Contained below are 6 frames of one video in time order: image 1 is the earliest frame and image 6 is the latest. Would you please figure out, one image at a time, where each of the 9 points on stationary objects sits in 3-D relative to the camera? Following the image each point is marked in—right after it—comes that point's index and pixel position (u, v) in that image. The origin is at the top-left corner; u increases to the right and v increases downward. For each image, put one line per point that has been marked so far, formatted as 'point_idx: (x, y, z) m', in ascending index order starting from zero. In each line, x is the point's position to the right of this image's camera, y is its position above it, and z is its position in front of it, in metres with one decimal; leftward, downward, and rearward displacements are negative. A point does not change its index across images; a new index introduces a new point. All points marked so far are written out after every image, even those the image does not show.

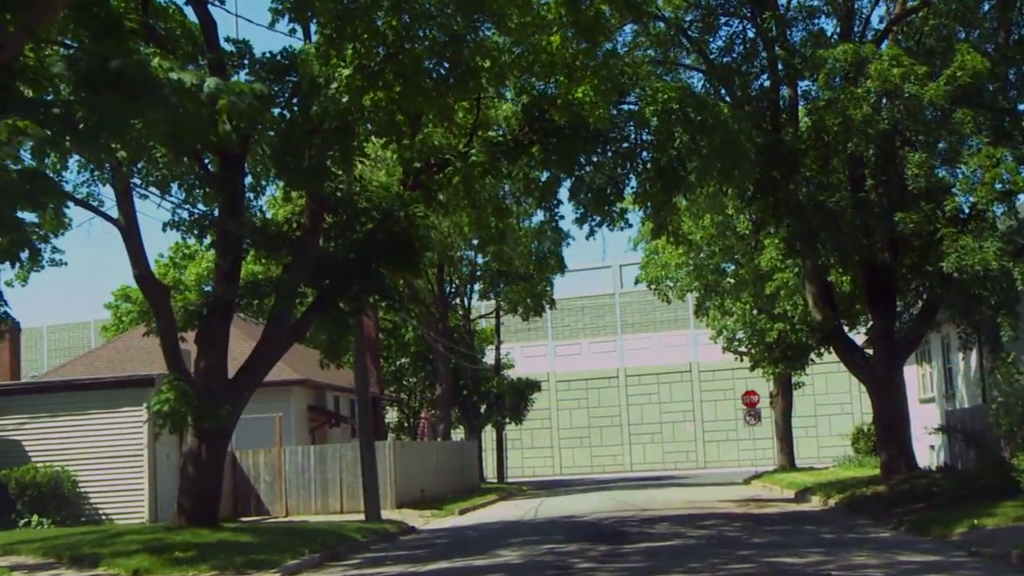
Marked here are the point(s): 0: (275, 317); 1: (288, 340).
0: (-3.8, -0.5, +19.5) m
1: (-3.6, -0.8, +19.8) m
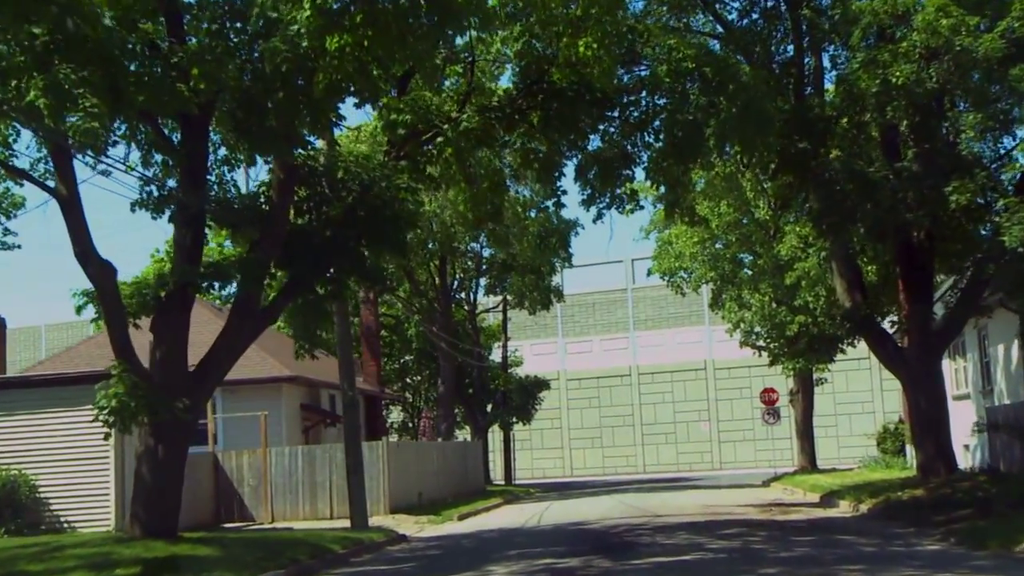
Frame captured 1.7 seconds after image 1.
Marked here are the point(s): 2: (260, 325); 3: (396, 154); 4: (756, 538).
0: (-3.8, -0.2, +17.4) m
1: (-3.6, -0.6, +17.7) m
2: (-3.6, -0.5, +17.8) m
3: (-1.8, +2.1, +19.6) m
4: (+3.6, -3.7, +18.4) m
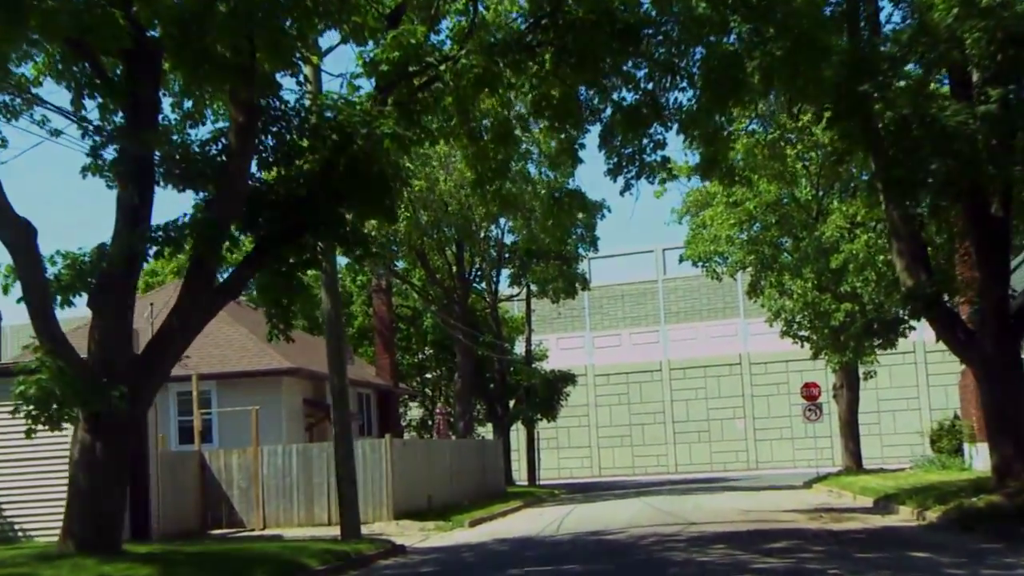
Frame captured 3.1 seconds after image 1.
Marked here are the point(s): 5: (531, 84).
0: (-3.7, +0.2, +14.6) m
1: (-3.6, -0.2, +14.9) m
2: (-3.5, -0.1, +15.0) m
3: (-1.7, +2.5, +16.7) m
4: (+3.7, -3.3, +15.5) m
5: (+0.3, +2.8, +16.7) m
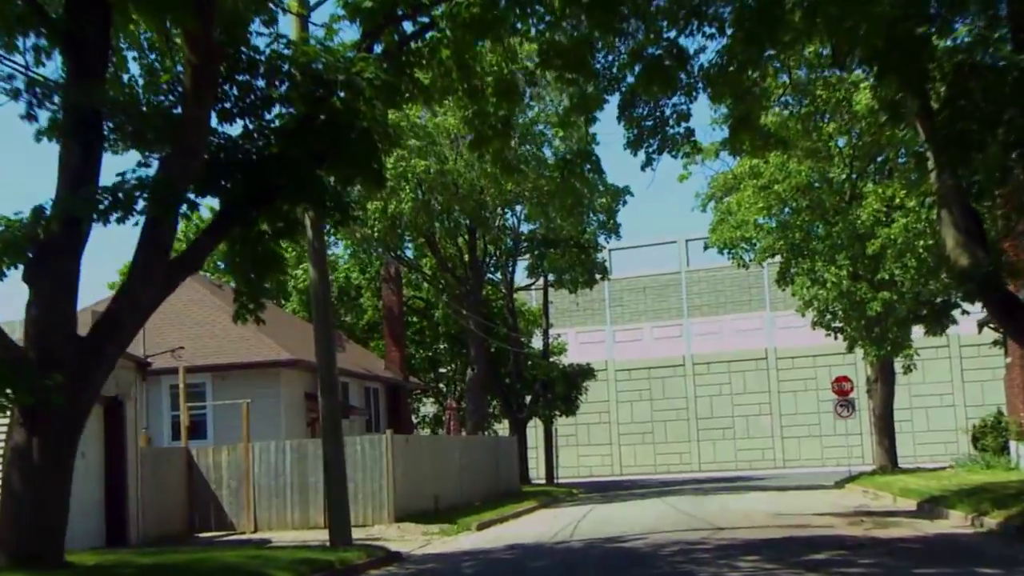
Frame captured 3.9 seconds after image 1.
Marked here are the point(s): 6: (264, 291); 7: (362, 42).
0: (-3.7, +0.5, +12.7) m
1: (-3.5, +0.1, +13.0) m
2: (-3.5, +0.2, +13.1) m
3: (-1.6, +2.8, +14.7) m
4: (+3.8, -3.0, +13.4) m
5: (+0.3, +3.1, +14.7) m
6: (-2.8, 0.0, +14.1) m
7: (-1.8, +2.9, +14.7) m
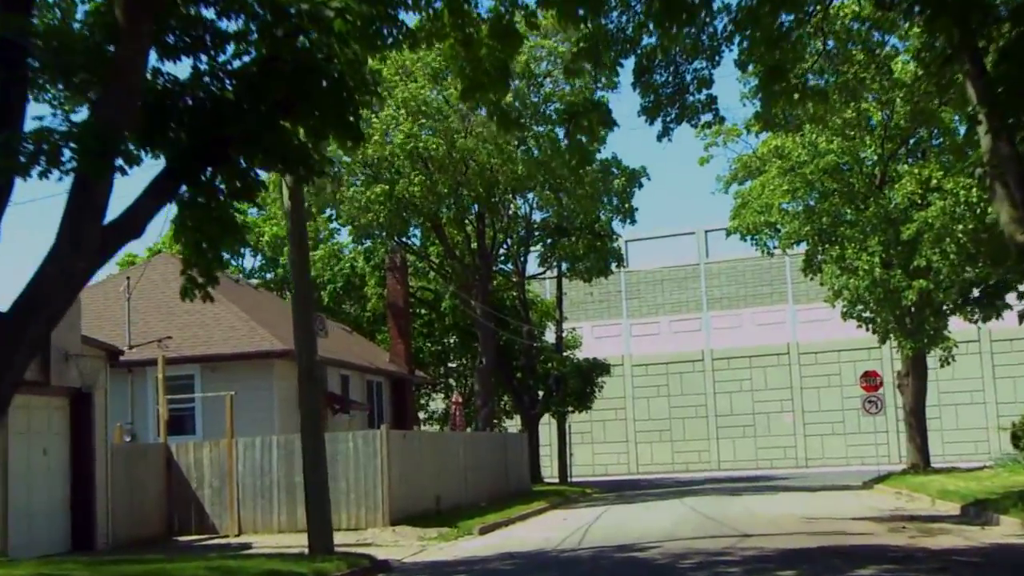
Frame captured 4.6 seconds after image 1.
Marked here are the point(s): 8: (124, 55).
0: (-3.8, +0.7, +10.8) m
1: (-3.6, +0.4, +11.1) m
2: (-3.5, +0.4, +11.2) m
3: (-1.7, +3.1, +12.8) m
4: (+3.7, -2.7, +11.5) m
5: (+0.3, +3.3, +12.7) m
6: (-2.8, +0.2, +12.2) m
7: (-1.8, +3.2, +12.8) m
8: (-3.3, +2.0, +10.8) m
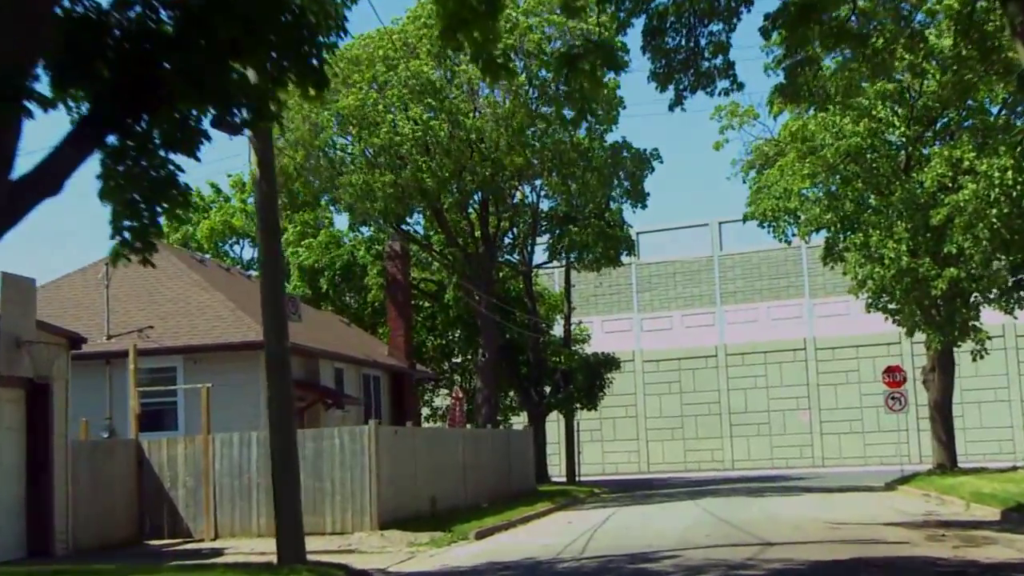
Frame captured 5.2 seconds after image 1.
0: (-3.9, +1.0, +9.1) m
1: (-3.7, +0.6, +9.4) m
2: (-3.6, +0.7, +9.5) m
3: (-1.7, +3.3, +11.1) m
4: (+3.6, -2.5, +9.7) m
5: (+0.2, +3.6, +11.0) m
6: (-2.9, +0.5, +10.5) m
7: (-1.9, +3.4, +11.0) m
8: (-3.4, +2.2, +9.0) m
